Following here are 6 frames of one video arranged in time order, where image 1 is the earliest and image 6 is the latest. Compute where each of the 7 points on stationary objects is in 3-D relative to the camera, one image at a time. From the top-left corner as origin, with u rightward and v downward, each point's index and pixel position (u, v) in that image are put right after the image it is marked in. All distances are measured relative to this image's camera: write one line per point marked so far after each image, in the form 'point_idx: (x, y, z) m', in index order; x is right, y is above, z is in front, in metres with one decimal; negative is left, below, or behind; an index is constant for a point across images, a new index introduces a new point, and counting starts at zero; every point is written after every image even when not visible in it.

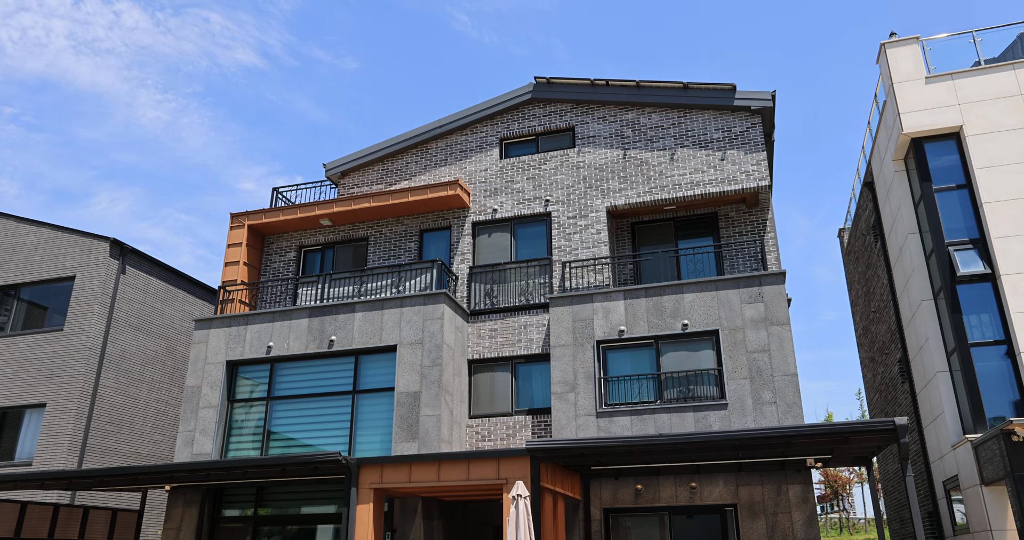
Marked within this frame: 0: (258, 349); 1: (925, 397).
0: (-5.5, -1.7, +17.0) m
1: (+8.0, -2.4, +14.7) m
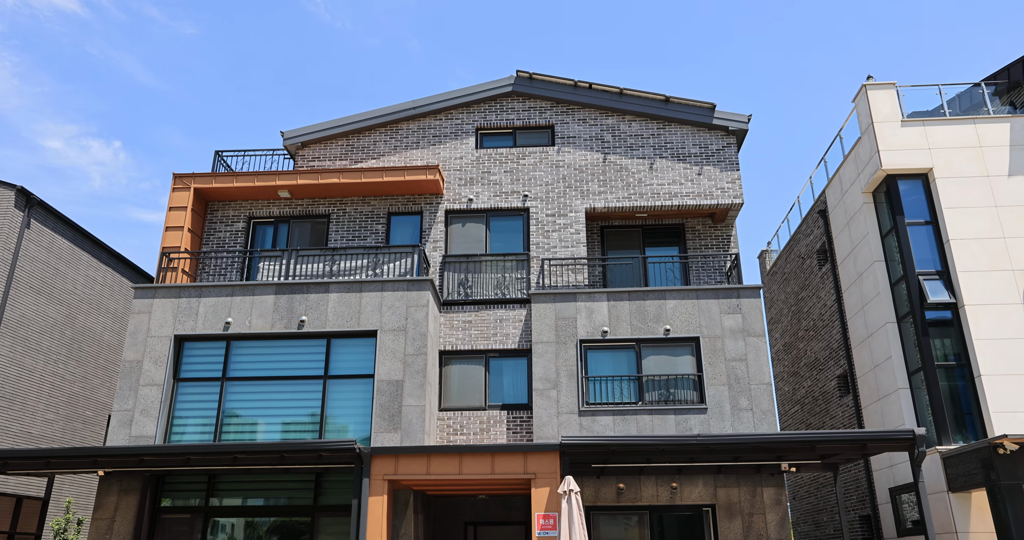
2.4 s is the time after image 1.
0: (-5.9, -1.1, +15.5) m
1: (+7.6, -2.9, +16.1) m
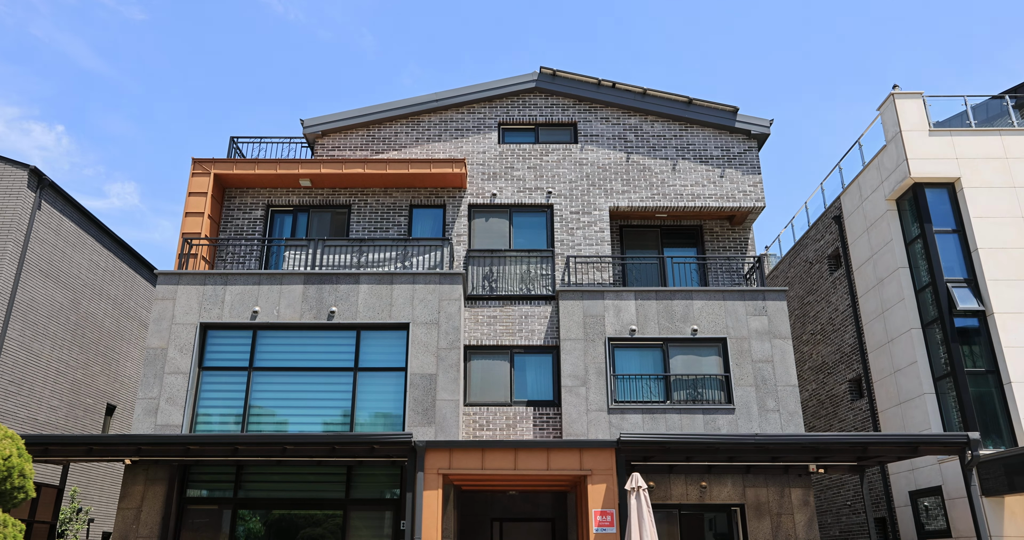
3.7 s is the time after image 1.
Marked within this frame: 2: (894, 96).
0: (-5.3, -0.9, +15.1) m
1: (+8.1, -3.0, +16.5) m
2: (+8.2, +3.7, +16.7) m
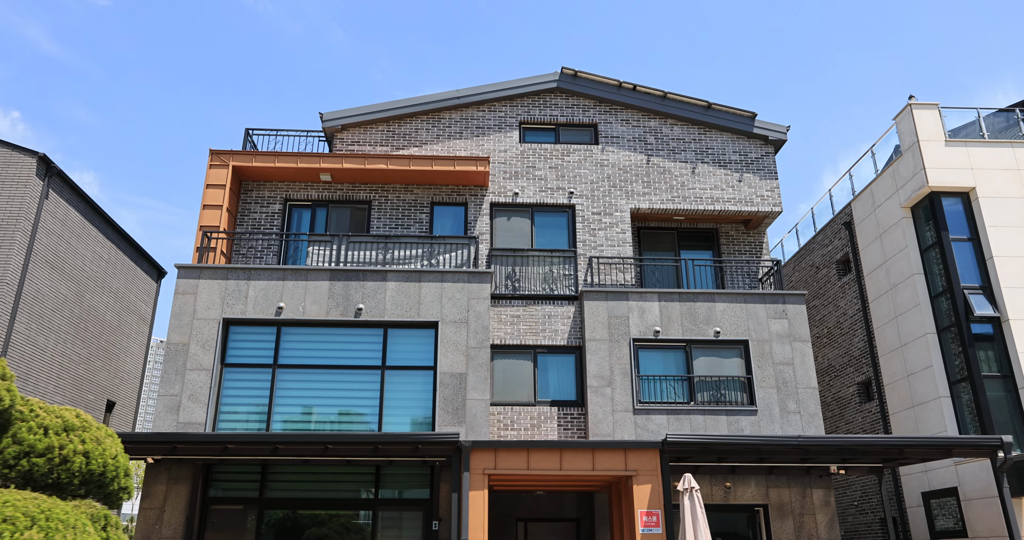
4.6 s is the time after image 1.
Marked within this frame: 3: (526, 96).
0: (-4.7, -0.8, +14.9) m
1: (+8.6, -3.2, +16.8) m
2: (+8.8, +3.6, +17.1) m
3: (+0.3, +4.2, +18.7) m
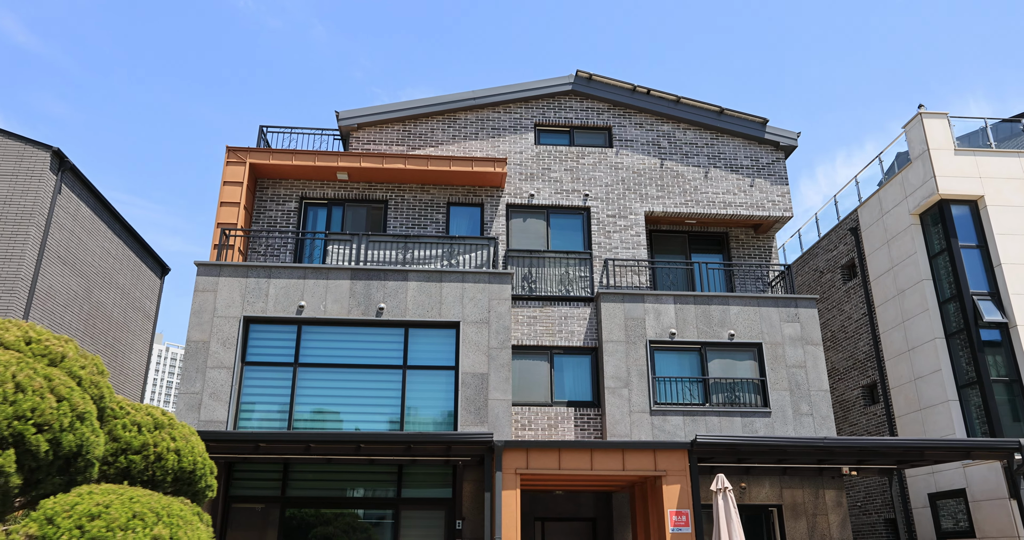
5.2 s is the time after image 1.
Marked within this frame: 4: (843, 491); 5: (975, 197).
0: (-4.3, -0.7, +14.9) m
1: (+8.9, -3.3, +17.2) m
2: (+9.2, +3.5, +17.4) m
3: (+0.7, +4.2, +18.8) m
4: (+6.5, -4.3, +15.3) m
5: (+10.0, +1.6, +16.8) m
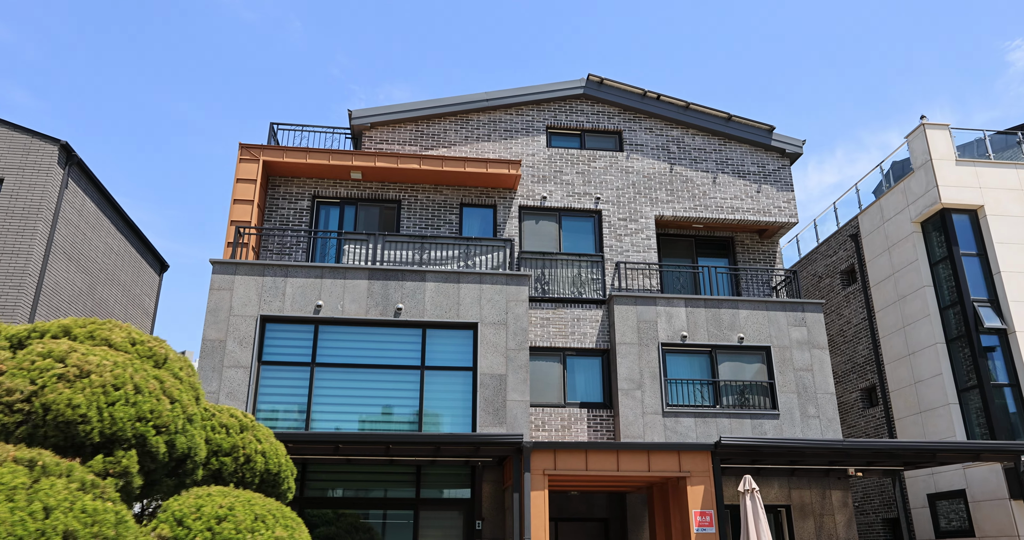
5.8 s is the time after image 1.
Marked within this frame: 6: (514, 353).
0: (-4.0, -0.7, +14.9) m
1: (+9.1, -3.4, +17.6) m
2: (+9.5, +3.3, +17.8) m
3: (+1.0, +4.1, +19.0) m
4: (+6.8, -4.5, +15.6) m
5: (+10.3, +1.4, +17.2) m
6: (0.0, -1.6, +14.8) m
